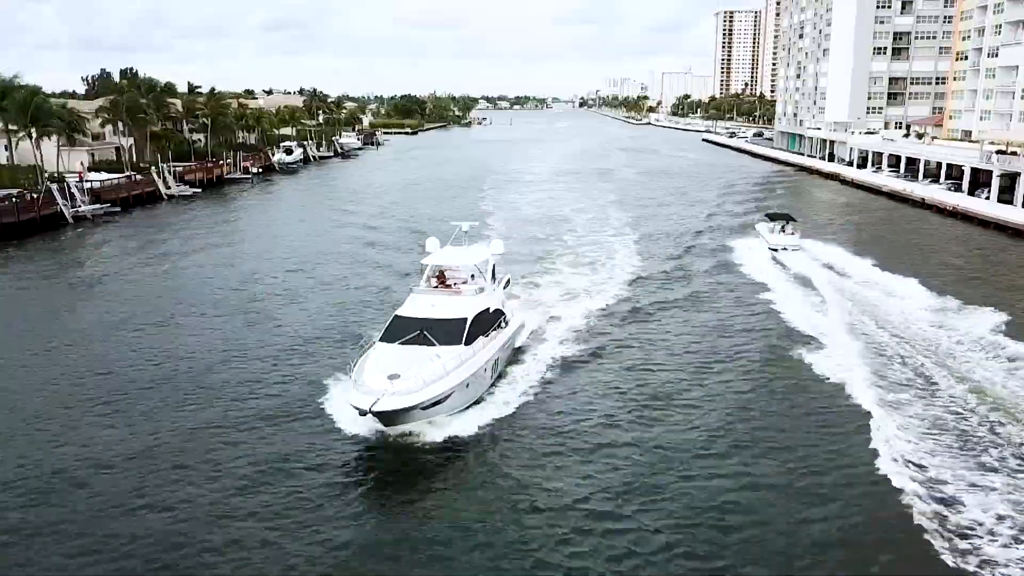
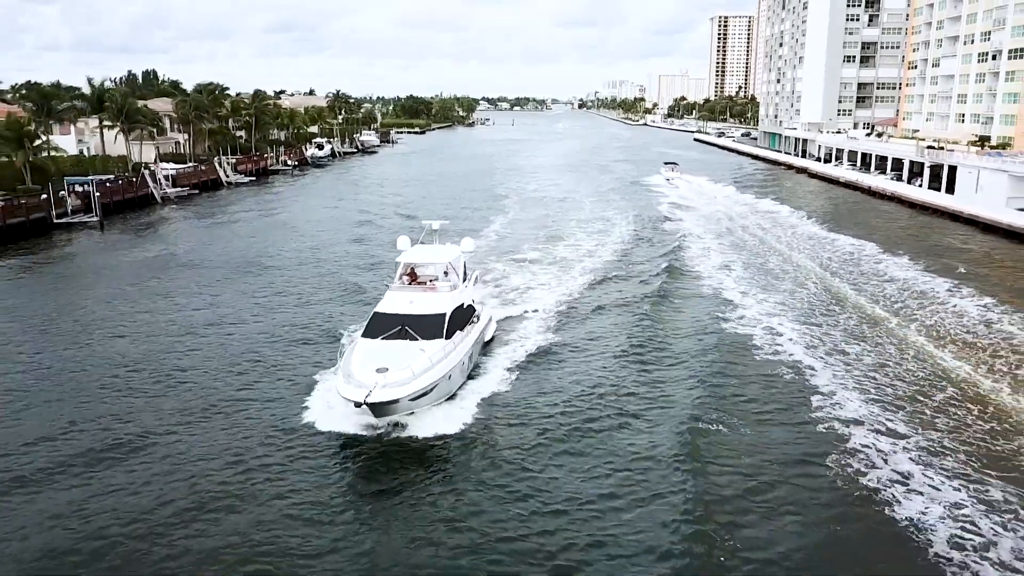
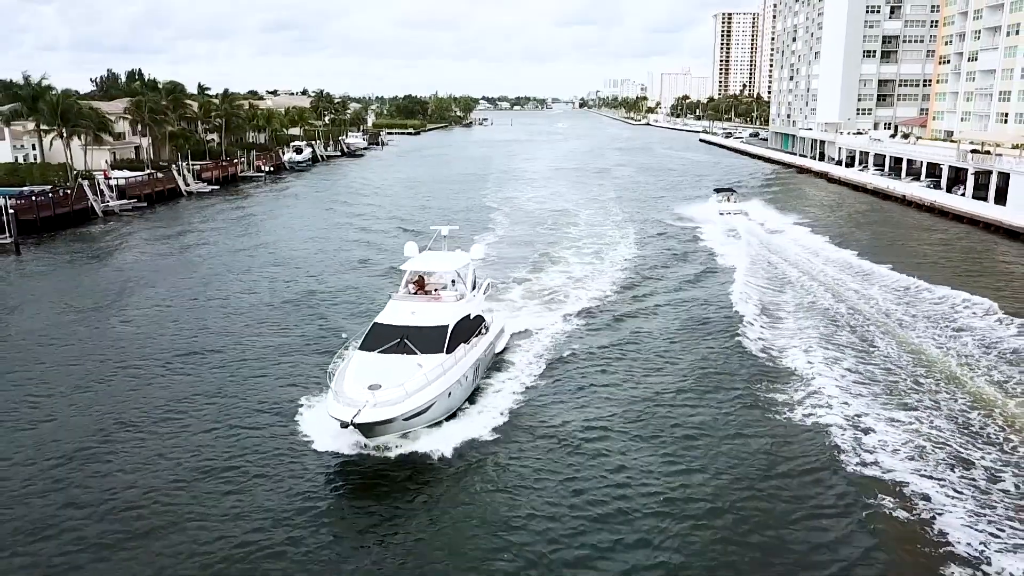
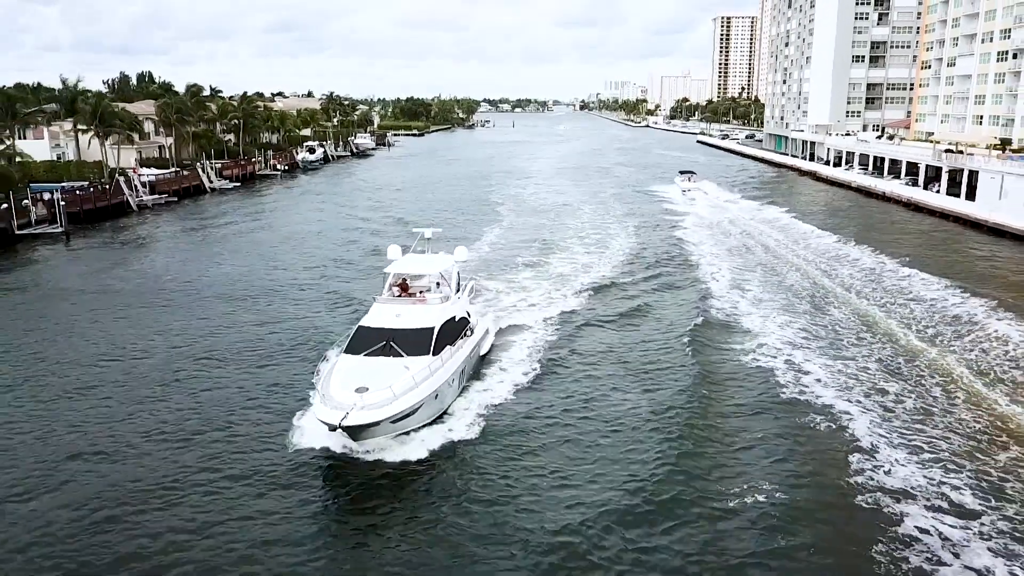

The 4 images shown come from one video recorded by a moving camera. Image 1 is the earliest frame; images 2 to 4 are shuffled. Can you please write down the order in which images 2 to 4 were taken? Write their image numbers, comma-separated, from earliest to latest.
3, 4, 2
